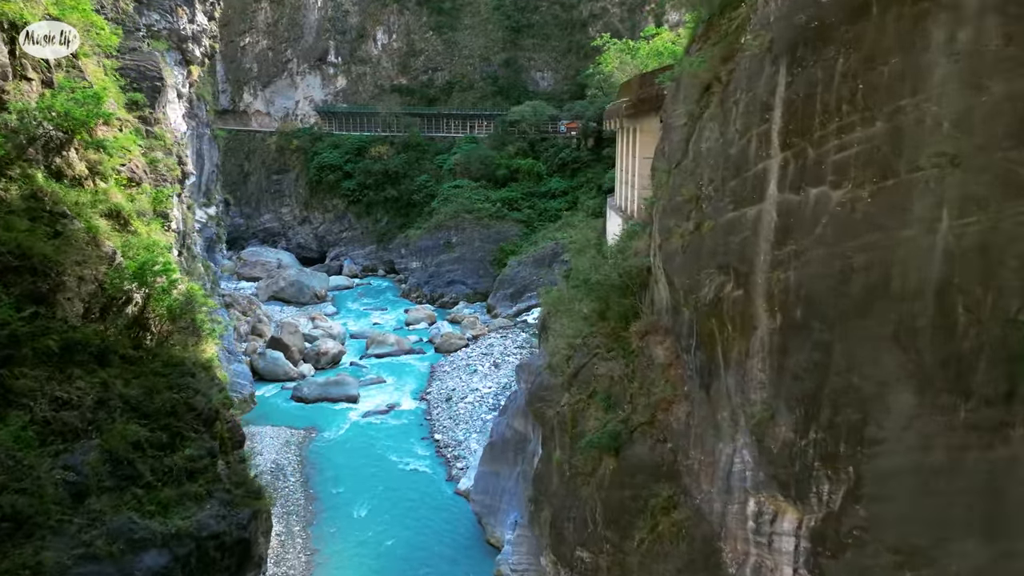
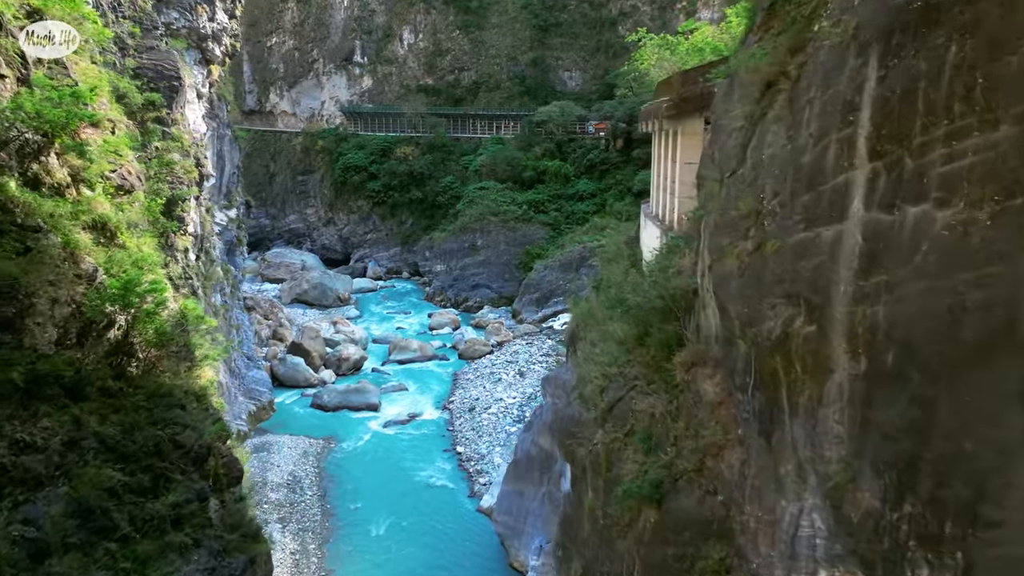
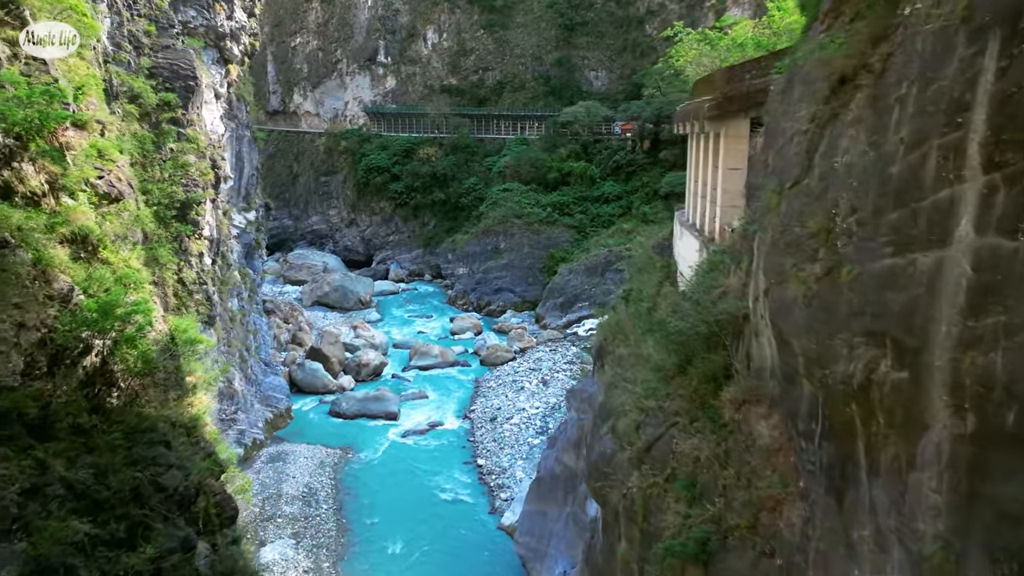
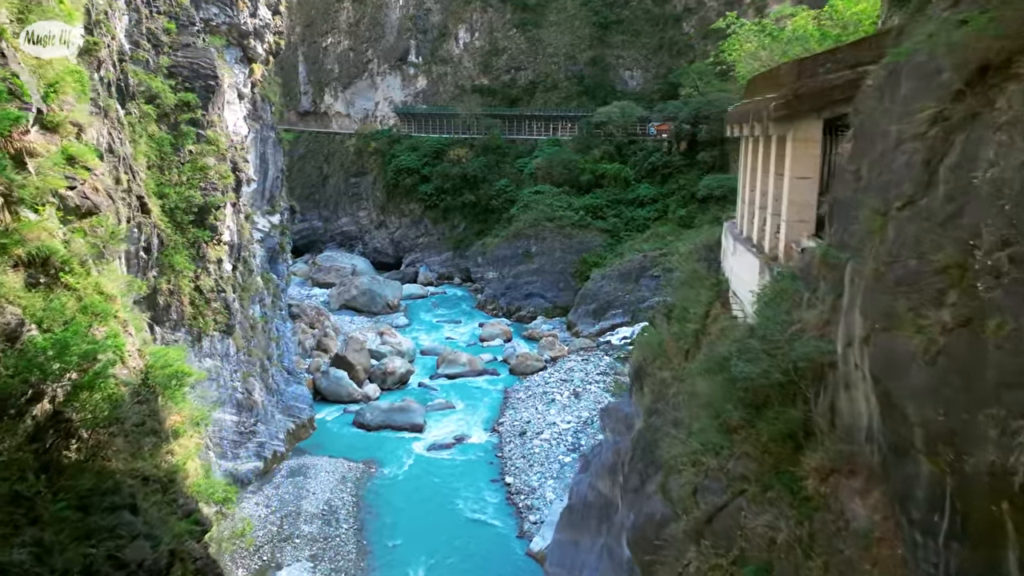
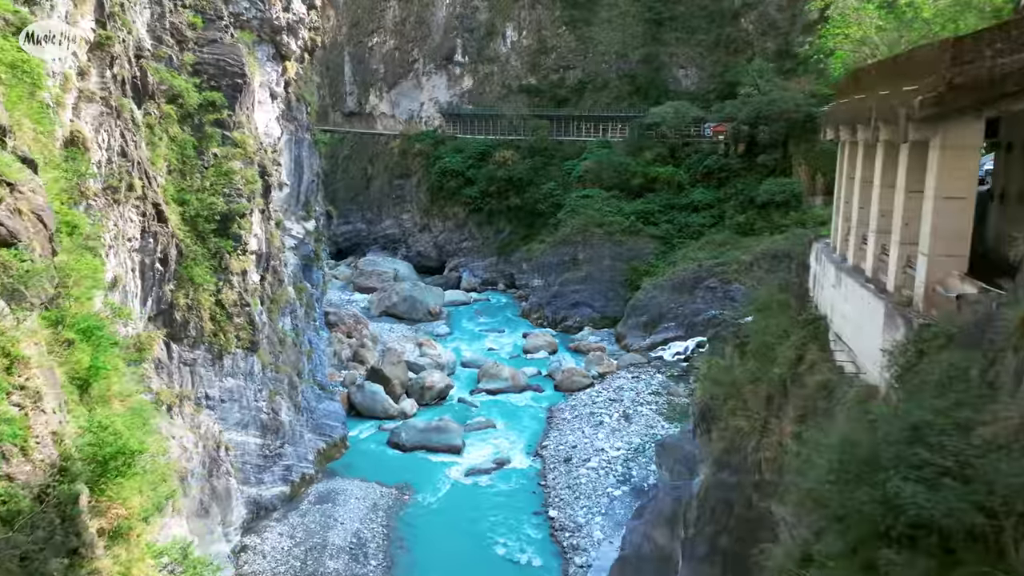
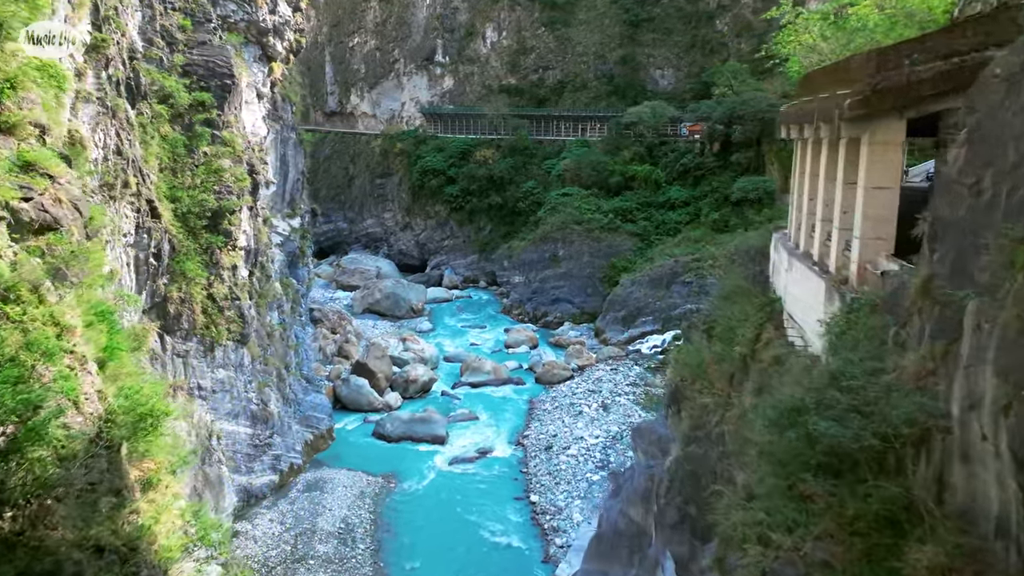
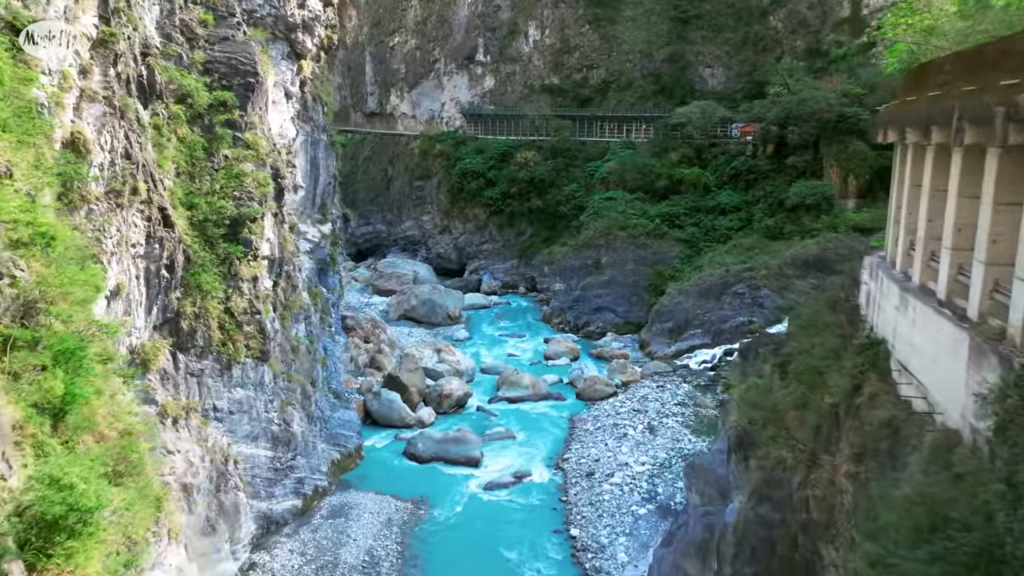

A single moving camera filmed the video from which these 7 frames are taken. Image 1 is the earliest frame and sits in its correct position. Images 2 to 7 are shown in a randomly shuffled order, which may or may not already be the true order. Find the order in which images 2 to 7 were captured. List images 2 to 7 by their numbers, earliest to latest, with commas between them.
2, 3, 4, 6, 5, 7
